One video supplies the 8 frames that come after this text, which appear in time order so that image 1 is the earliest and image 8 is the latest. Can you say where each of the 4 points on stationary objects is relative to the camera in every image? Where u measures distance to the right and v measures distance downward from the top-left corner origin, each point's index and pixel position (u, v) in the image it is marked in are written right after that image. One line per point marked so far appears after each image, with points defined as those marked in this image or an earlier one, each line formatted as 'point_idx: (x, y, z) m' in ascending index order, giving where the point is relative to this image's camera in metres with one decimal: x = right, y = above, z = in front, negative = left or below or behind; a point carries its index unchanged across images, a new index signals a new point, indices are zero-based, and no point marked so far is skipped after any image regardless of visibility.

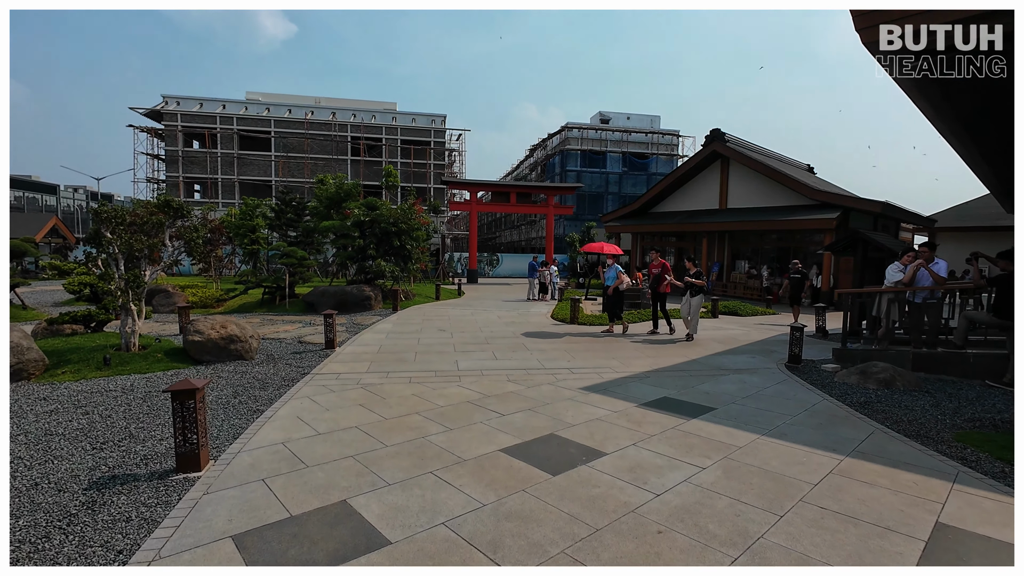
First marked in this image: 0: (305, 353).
0: (-3.6, -1.2, +8.3) m
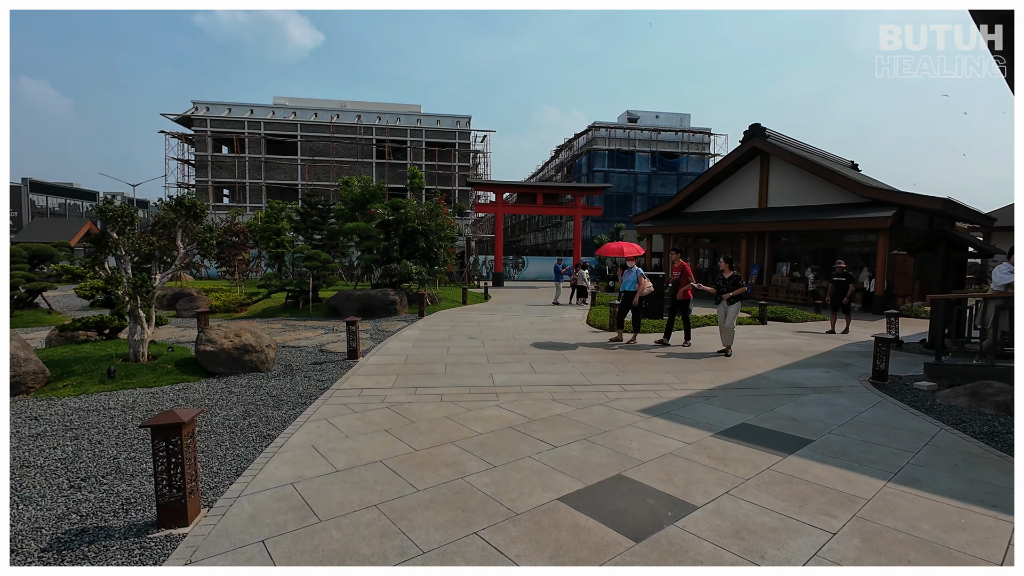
0: (-3.0, -1.2, +7.6) m
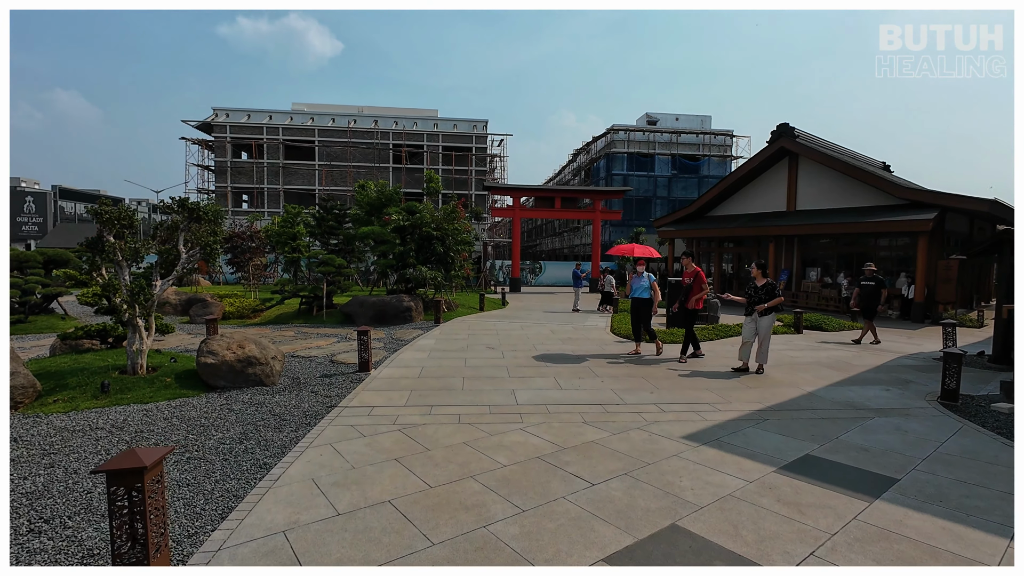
0: (-2.6, -1.3, +7.1) m
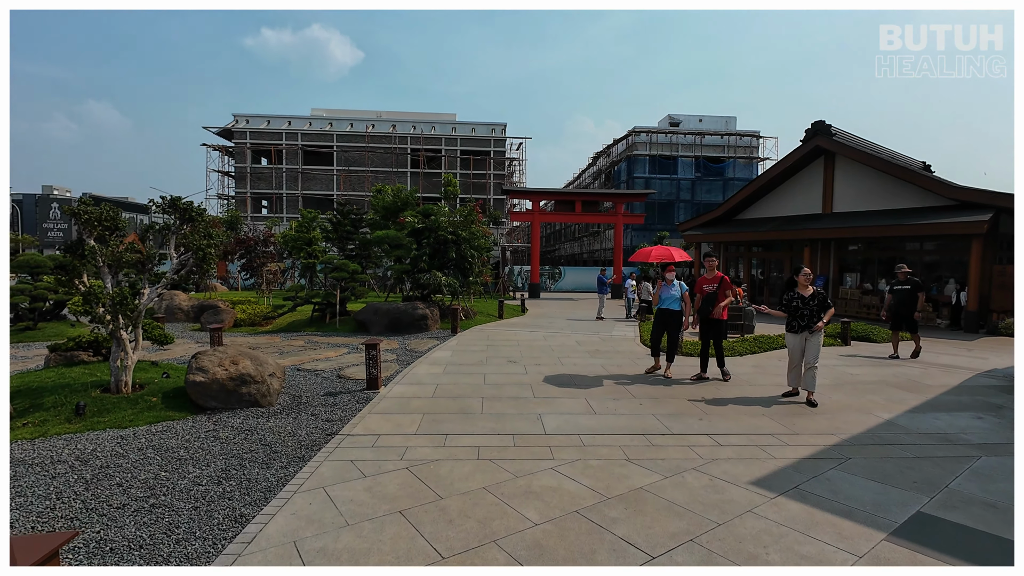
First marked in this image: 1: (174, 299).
0: (-2.3, -1.5, +6.4) m
1: (-11.2, -0.4, +16.0) m
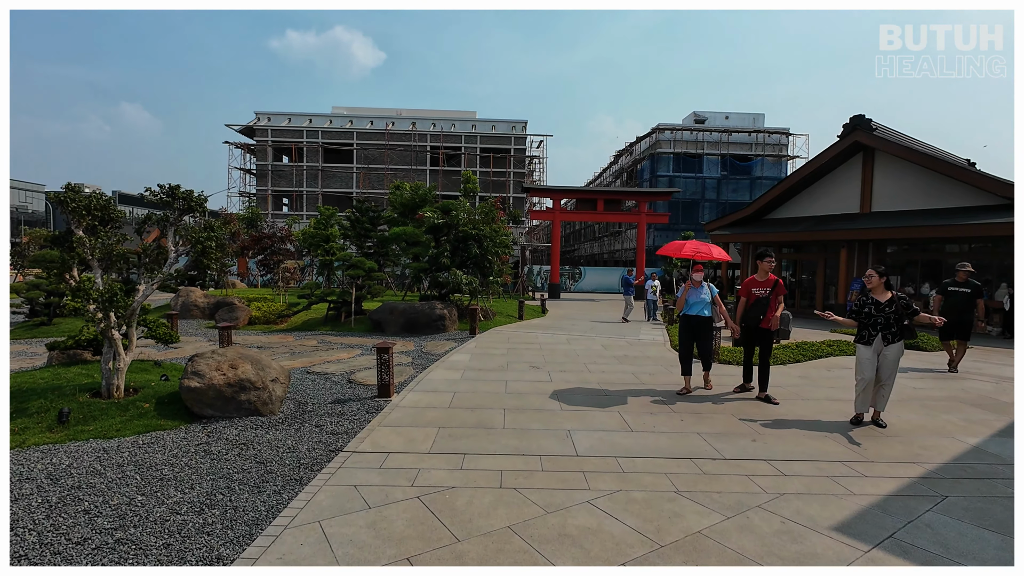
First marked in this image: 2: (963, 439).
0: (-2.0, -1.4, +5.9) m
1: (-10.5, -0.3, +15.8) m
2: (+4.7, -1.6, +5.0) m
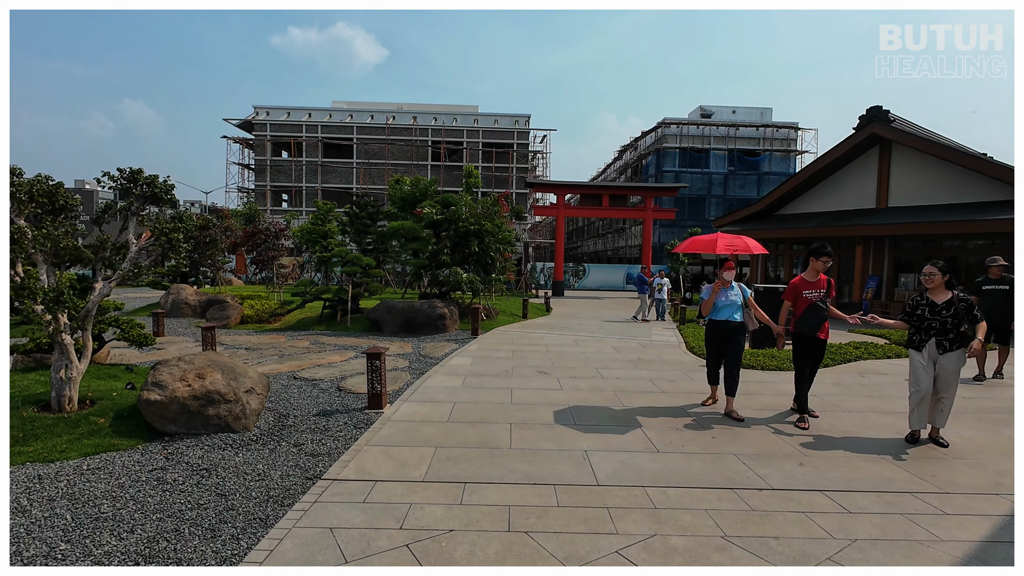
0: (-1.9, -1.4, +5.2) m
1: (-10.4, -0.2, +15.2) m
2: (+4.8, -1.6, +4.4) m
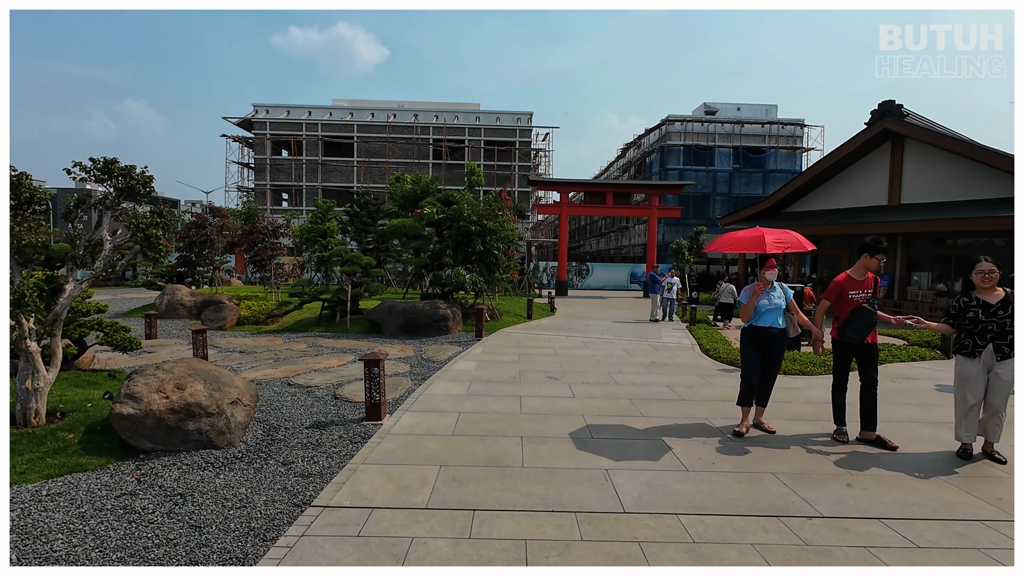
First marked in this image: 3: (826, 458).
0: (-1.8, -1.4, +4.8) m
1: (-10.3, -0.2, +14.8) m
2: (+4.9, -1.6, +3.9) m
3: (+2.8, -1.5, +4.2) m
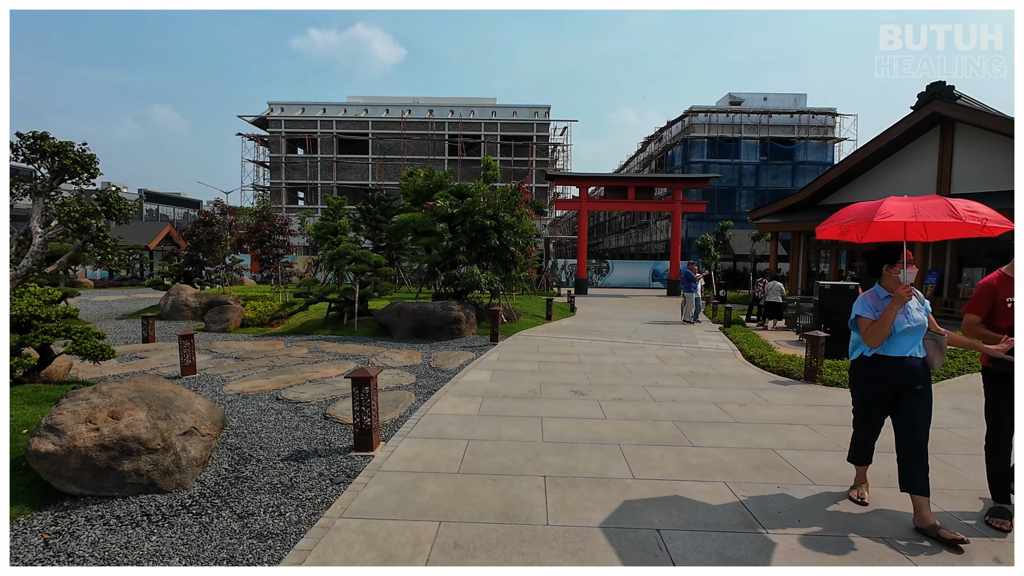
0: (-1.7, -1.4, +3.9) m
1: (-9.7, -0.2, +14.2) m
2: (+5.1, -1.6, +2.8) m
3: (+2.9, -1.5, +3.2) m
